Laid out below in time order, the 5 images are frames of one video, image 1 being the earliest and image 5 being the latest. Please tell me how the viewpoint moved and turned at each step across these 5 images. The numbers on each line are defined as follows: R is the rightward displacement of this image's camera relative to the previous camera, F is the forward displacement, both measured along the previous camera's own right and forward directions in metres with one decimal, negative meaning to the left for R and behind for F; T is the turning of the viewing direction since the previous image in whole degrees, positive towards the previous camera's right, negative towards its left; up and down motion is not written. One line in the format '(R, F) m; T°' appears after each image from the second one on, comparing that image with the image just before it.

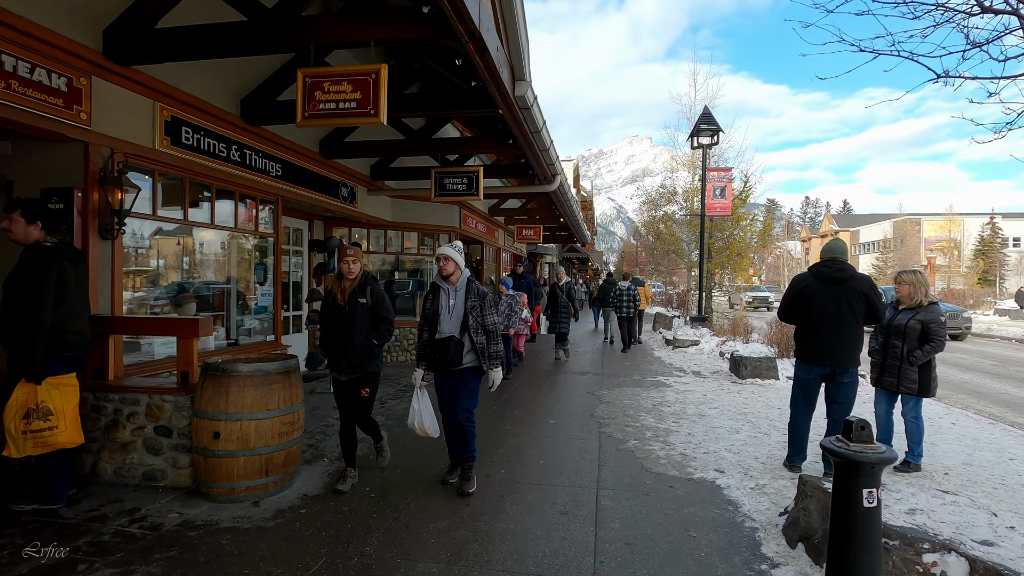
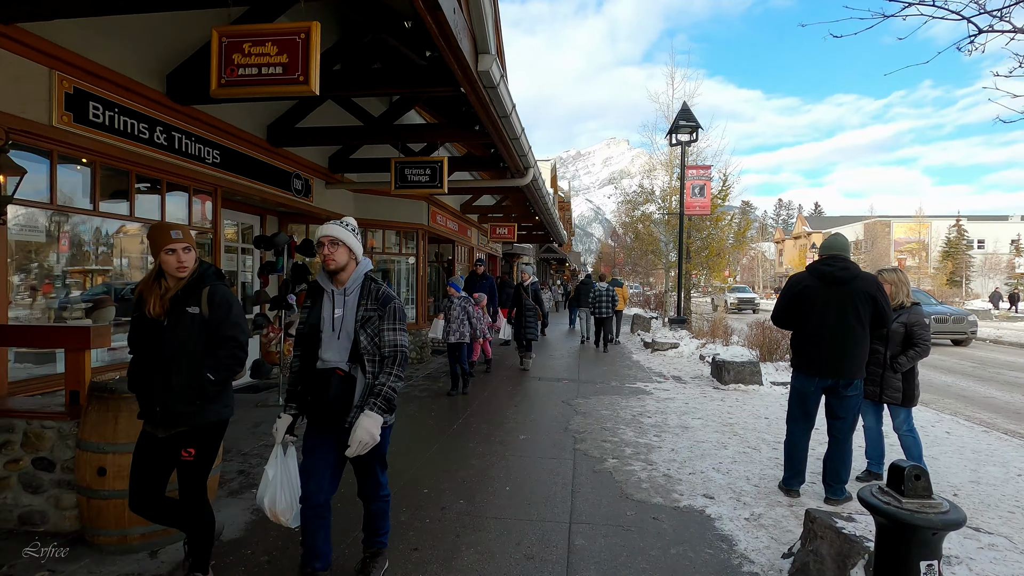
(+0.1, +0.6) m; +2°
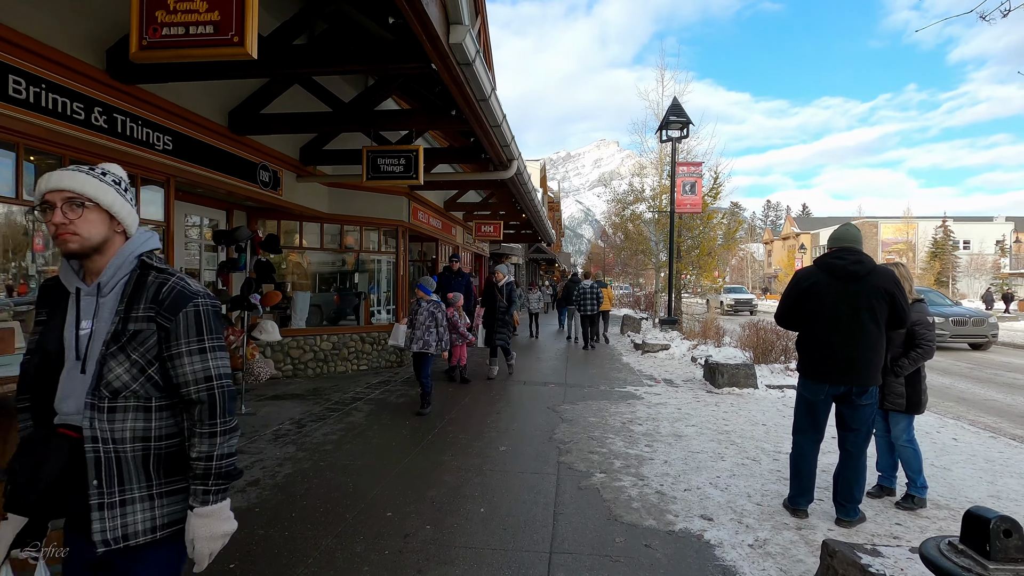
(+0.1, +0.4) m; +1°
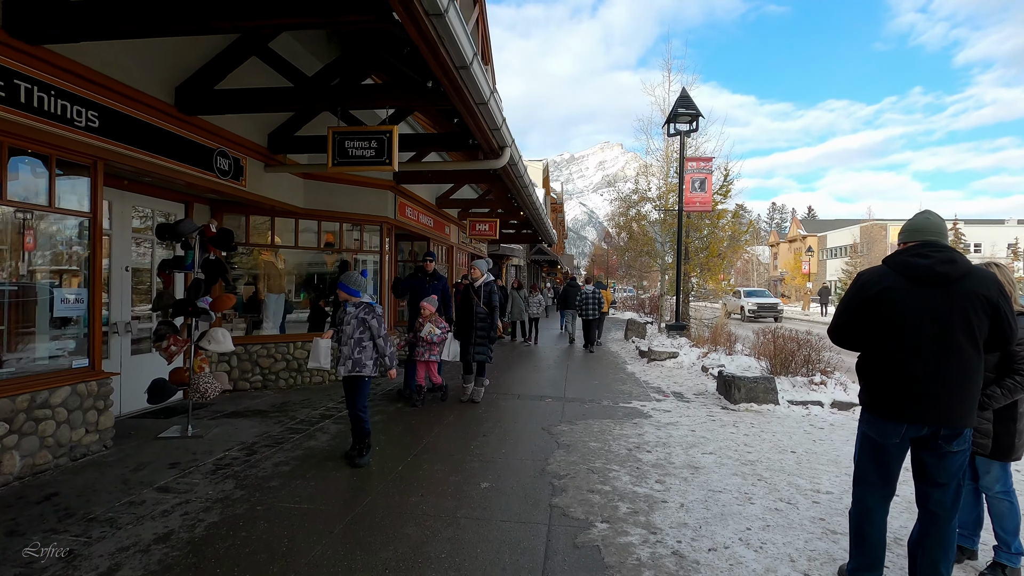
(+0.1, +0.8) m; 0°
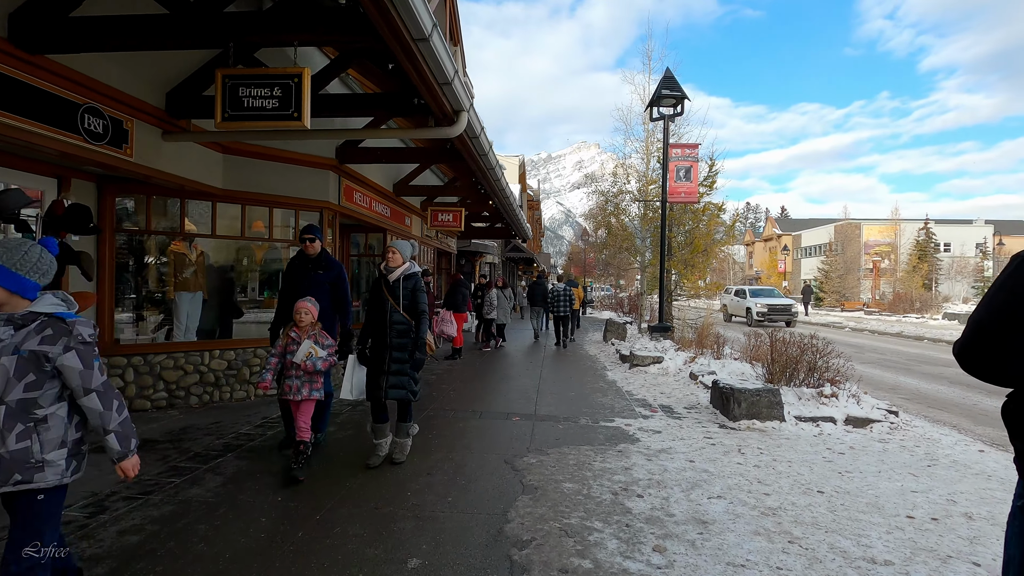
(+0.2, +1.2) m; +2°
